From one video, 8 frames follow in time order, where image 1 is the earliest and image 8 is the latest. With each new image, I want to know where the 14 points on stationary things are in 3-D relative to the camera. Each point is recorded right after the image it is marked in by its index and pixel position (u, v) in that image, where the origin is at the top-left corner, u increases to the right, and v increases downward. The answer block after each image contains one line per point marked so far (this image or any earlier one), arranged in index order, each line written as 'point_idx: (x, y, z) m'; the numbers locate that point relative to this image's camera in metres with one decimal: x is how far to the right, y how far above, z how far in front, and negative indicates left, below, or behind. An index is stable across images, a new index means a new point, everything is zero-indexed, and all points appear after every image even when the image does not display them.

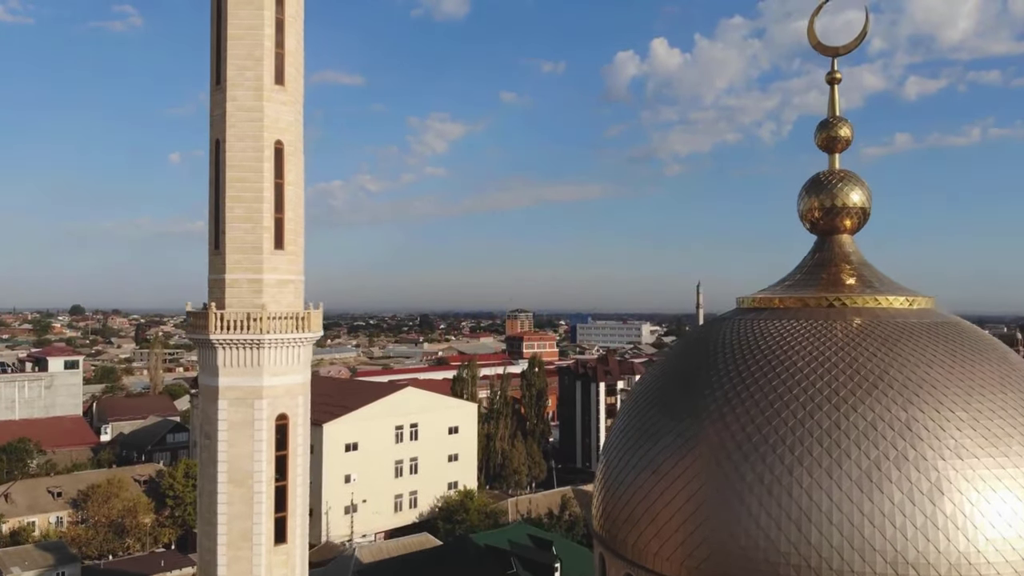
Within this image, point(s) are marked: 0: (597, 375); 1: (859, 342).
0: (+2.0, -2.1, +16.8) m
1: (+1.9, -0.3, +3.9) m
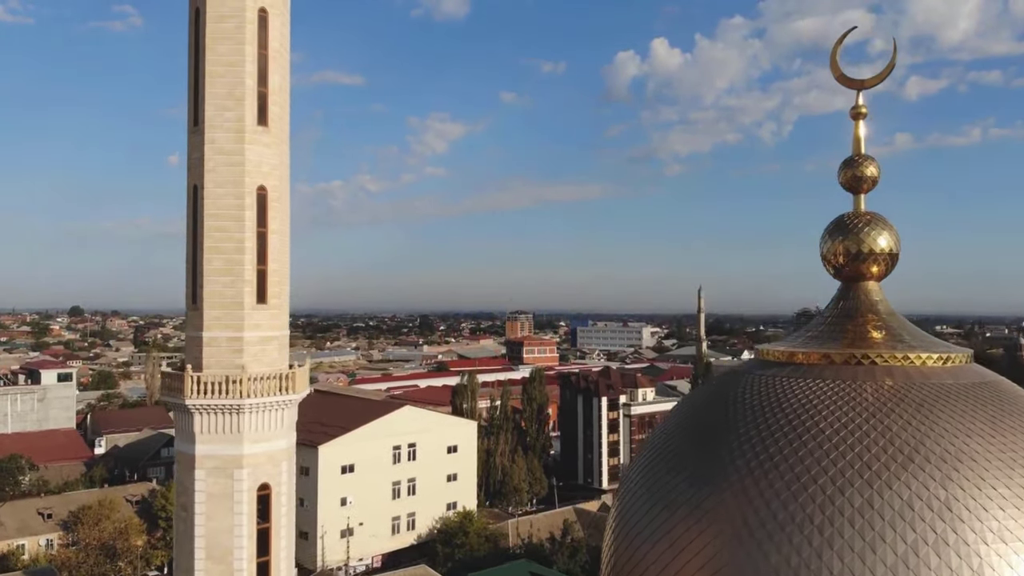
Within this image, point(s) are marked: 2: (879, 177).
0: (+2.1, -2.4, +16.5) m
1: (+1.9, -0.6, +3.6) m
2: (+2.2, +0.7, +4.3) m
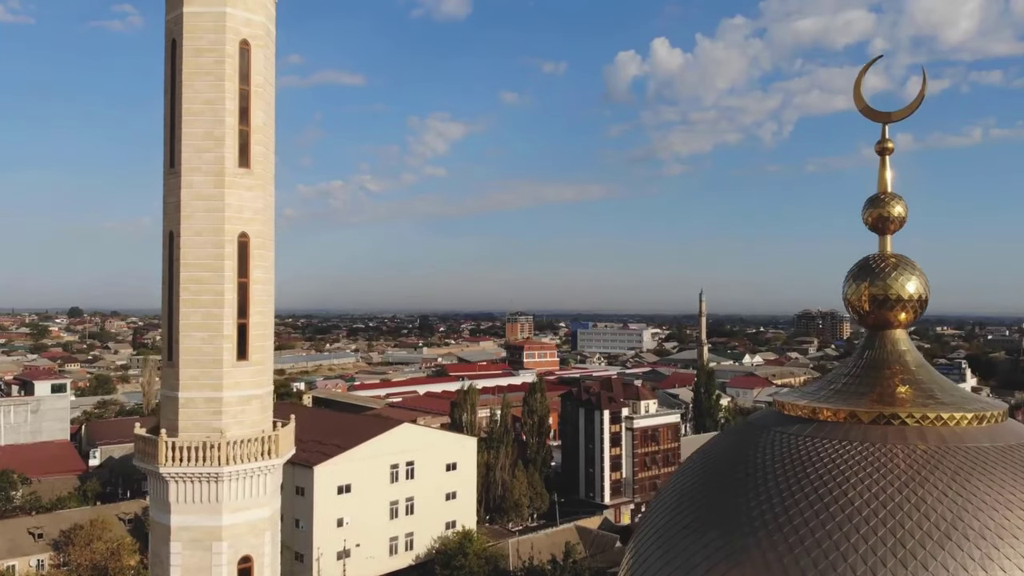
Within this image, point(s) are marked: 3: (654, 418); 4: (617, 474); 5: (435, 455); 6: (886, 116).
0: (+2.1, -2.7, +16.2) m
1: (+1.9, -0.9, +3.3) m
2: (+2.3, +0.4, +4.0) m
3: (+3.4, -3.1, +16.7) m
4: (+2.4, -4.3, +16.2) m
5: (-1.4, -3.0, +12.6) m
6: (+2.1, +1.0, +4.0) m
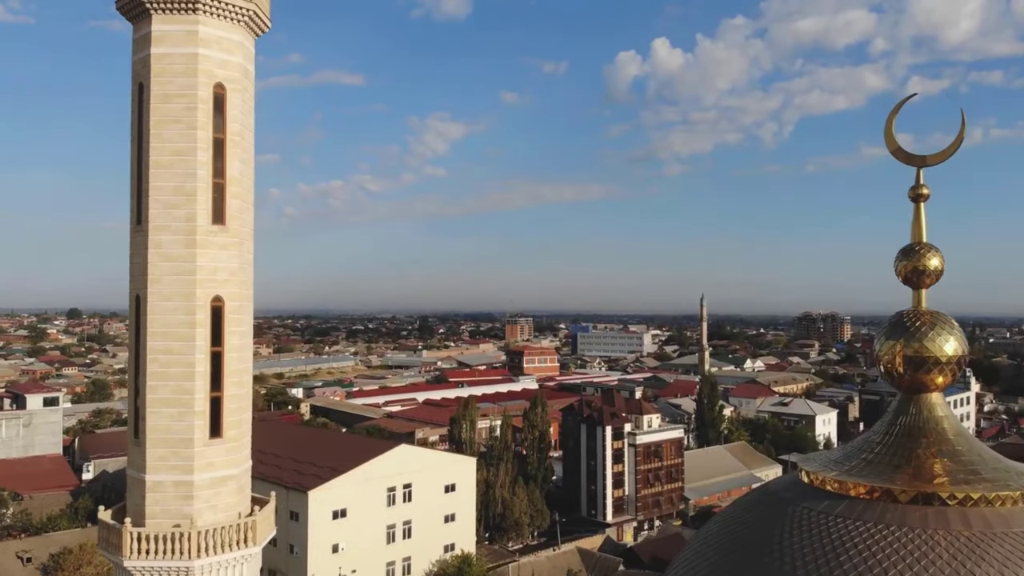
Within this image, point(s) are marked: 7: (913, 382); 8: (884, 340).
0: (+2.1, -3.0, +15.9) m
1: (+2.0, -1.2, +3.0) m
2: (+2.3, +0.1, +3.7) m
3: (+3.4, -3.4, +16.4) m
4: (+2.4, -4.6, +15.9) m
5: (-1.4, -3.3, +12.3) m
6: (+2.1, +0.7, +3.7) m
7: (+2.1, -0.5, +3.6) m
8: (+2.0, -0.3, +3.7) m
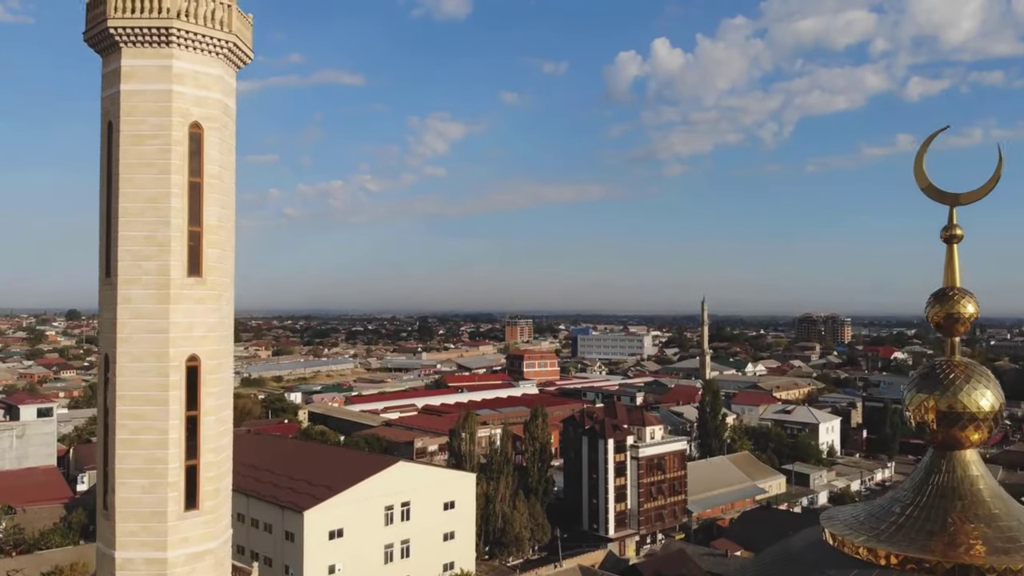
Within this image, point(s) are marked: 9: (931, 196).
0: (+2.1, -3.2, +15.6) m
1: (+2.0, -1.4, +2.7) m
2: (+2.3, -0.1, +3.4) m
3: (+3.4, -3.7, +16.2) m
4: (+2.5, -4.9, +15.6) m
5: (-1.4, -3.5, +12.1) m
6: (+2.2, +0.4, +3.4) m
7: (+2.1, -0.7, +3.4) m
8: (+2.0, -0.5, +3.5) m
9: (+2.1, +0.5, +3.5) m
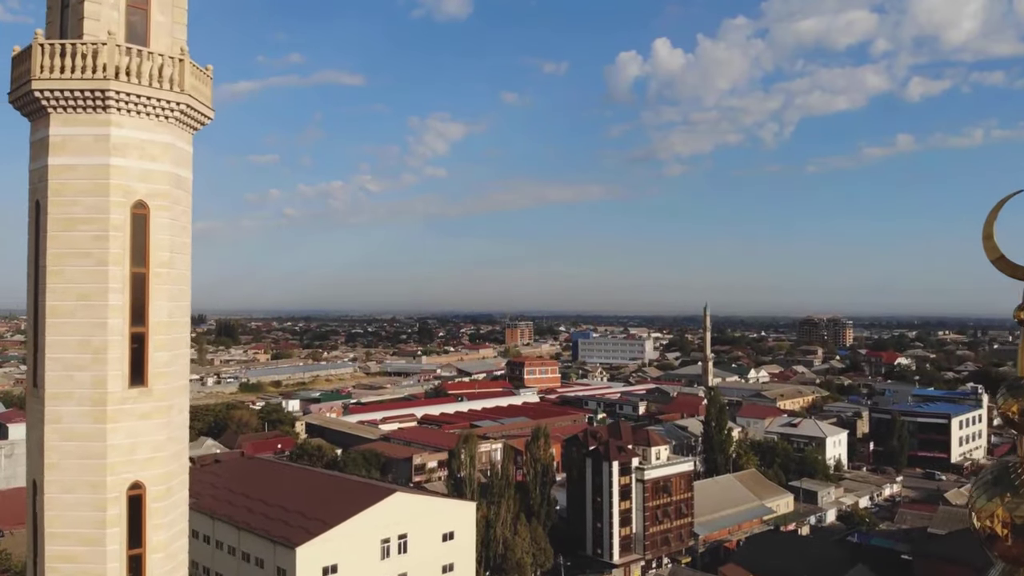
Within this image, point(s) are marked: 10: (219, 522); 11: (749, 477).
0: (+2.1, -3.6, +15.2) m
1: (+2.0, -1.8, +2.3) m
2: (+2.3, -0.5, +2.9) m
3: (+3.4, -4.0, +15.7) m
4: (+2.5, -5.2, +15.2) m
5: (-1.4, -3.9, +11.6) m
6: (+2.2, +0.1, +2.9) m
7: (+2.1, -1.1, +2.9) m
8: (+2.0, -0.9, +3.0) m
9: (+2.1, +0.1, +3.0) m
10: (-4.9, -3.9, +11.7) m
11: (+6.6, -5.3, +19.6) m
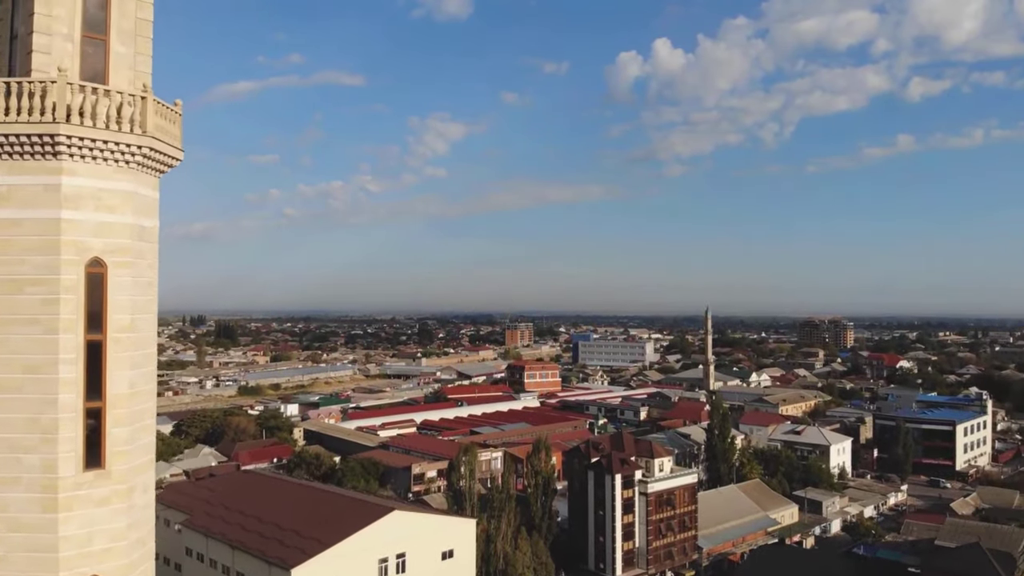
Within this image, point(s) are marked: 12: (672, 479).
0: (+2.1, -3.8, +14.9) m
1: (+2.0, -2.0, +2.0) m
2: (+2.3, -0.7, +2.7) m
3: (+3.5, -4.2, +15.4) m
4: (+2.5, -5.4, +14.9) m
5: (-1.4, -4.1, +11.3) m
6: (+2.2, -0.2, +2.7) m
7: (+2.1, -1.3, +2.6) m
8: (+2.0, -1.1, +2.7) m
9: (+2.1, -0.1, +2.8) m
10: (-4.9, -4.1, +11.4) m
11: (+6.7, -5.5, +19.3) m
12: (+3.6, -4.2, +15.5) m
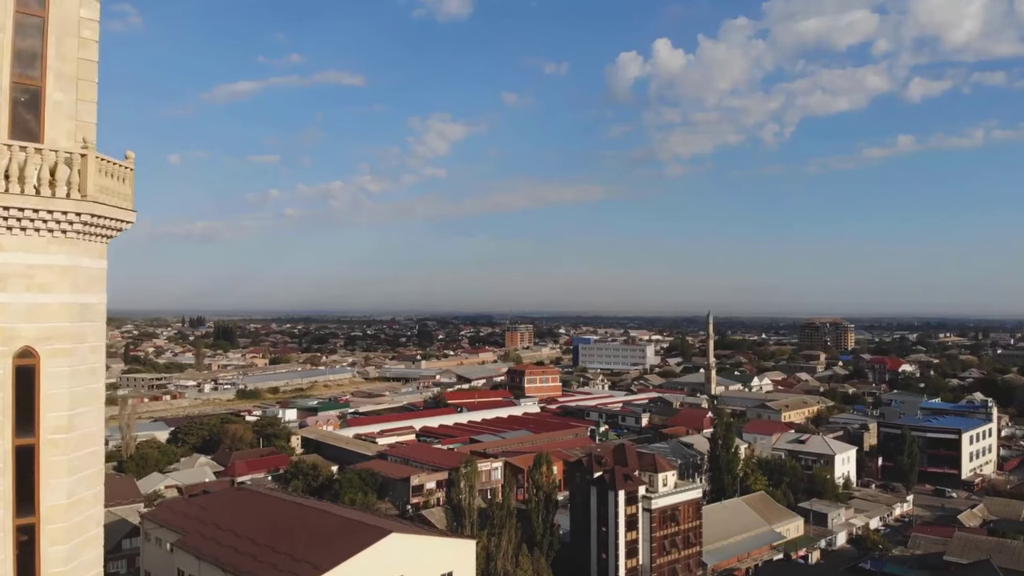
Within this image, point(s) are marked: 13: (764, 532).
0: (+2.1, -4.0, +14.6) m
1: (+2.0, -2.3, +1.6) m
2: (+2.3, -1.0, +2.3) m
3: (+3.5, -4.5, +15.1) m
4: (+2.5, -5.7, +14.6) m
5: (-1.3, -4.4, +11.0) m
6: (+2.2, -0.4, +2.3) m
7: (+2.2, -1.6, +2.3) m
8: (+2.0, -1.3, +2.4) m
9: (+2.2, -0.4, +2.4) m
10: (-4.9, -4.3, +11.1) m
11: (+6.7, -5.7, +19.0) m
12: (+3.6, -4.5, +15.2) m
13: (+6.3, -6.1, +17.4) m
